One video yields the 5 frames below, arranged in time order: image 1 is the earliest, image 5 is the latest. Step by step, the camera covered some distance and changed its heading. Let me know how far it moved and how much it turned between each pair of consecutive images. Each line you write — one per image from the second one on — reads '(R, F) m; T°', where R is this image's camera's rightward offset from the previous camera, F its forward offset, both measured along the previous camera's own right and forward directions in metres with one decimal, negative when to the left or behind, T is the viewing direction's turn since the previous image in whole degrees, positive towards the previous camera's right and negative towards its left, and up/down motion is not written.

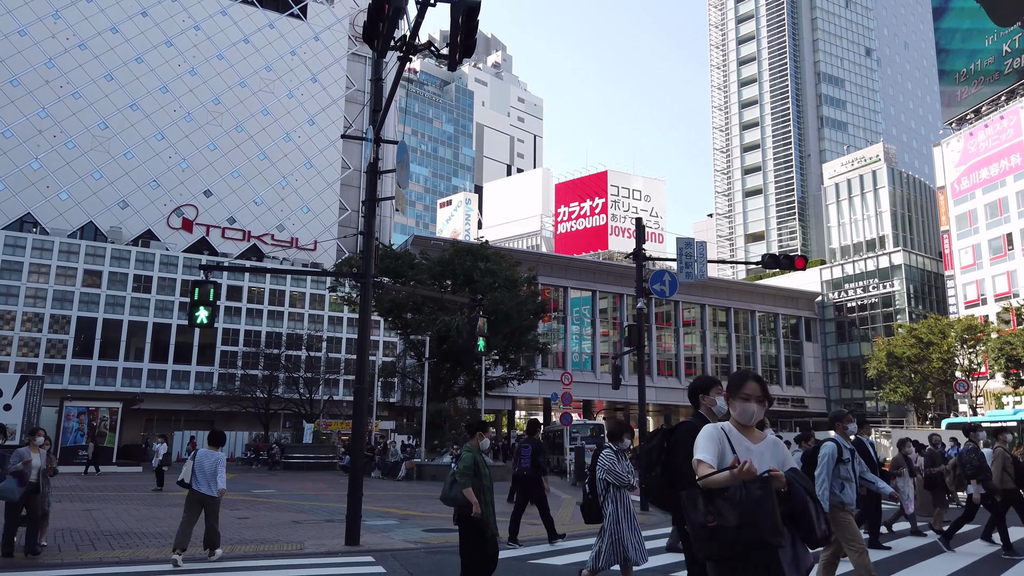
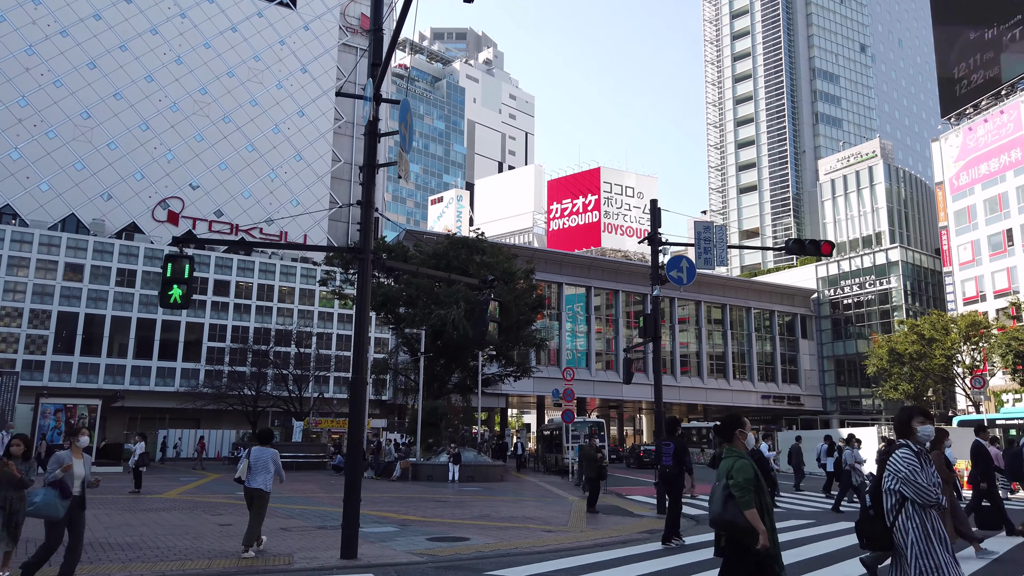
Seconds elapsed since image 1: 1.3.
(-0.3, +1.1) m; +1°
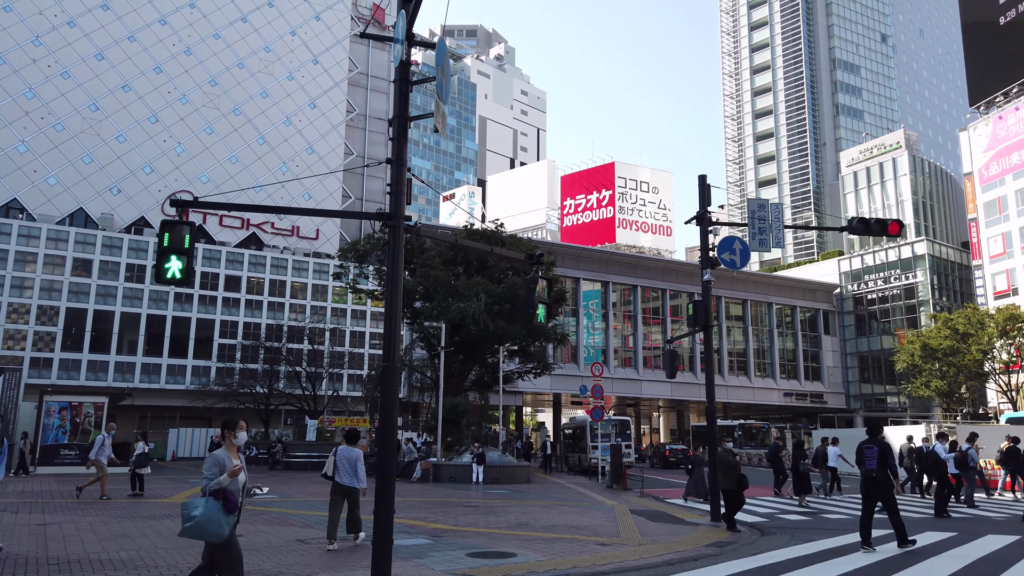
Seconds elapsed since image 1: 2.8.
(-0.5, +1.3) m; -1°
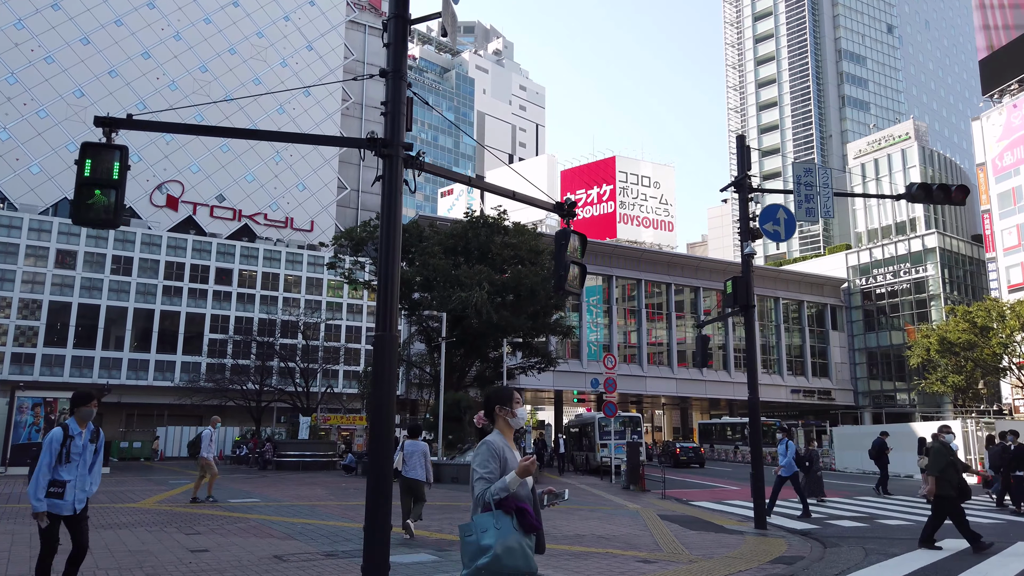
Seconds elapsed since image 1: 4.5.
(-0.3, +1.7) m; 0°
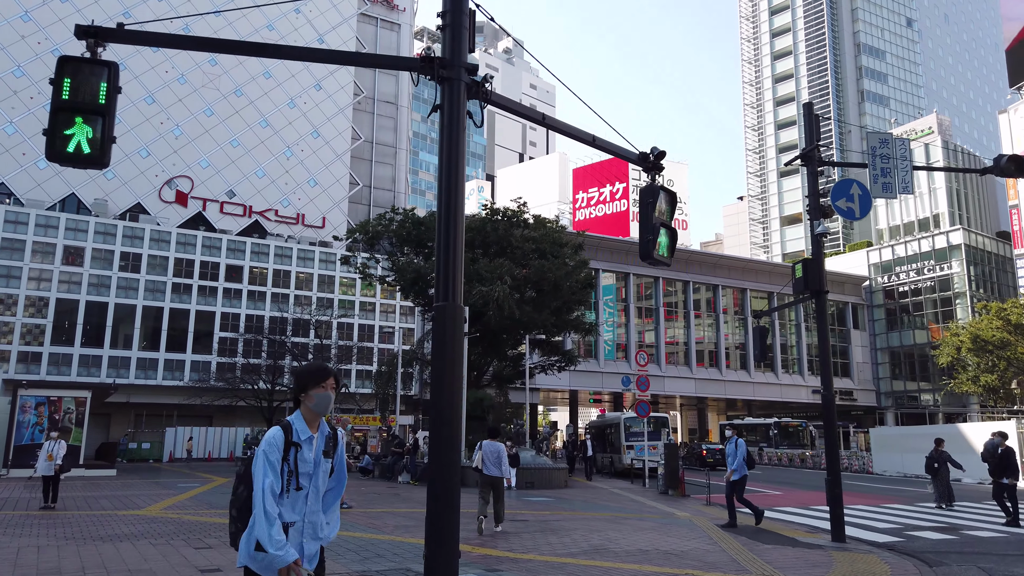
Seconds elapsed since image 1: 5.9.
(-0.5, +1.2) m; -1°
